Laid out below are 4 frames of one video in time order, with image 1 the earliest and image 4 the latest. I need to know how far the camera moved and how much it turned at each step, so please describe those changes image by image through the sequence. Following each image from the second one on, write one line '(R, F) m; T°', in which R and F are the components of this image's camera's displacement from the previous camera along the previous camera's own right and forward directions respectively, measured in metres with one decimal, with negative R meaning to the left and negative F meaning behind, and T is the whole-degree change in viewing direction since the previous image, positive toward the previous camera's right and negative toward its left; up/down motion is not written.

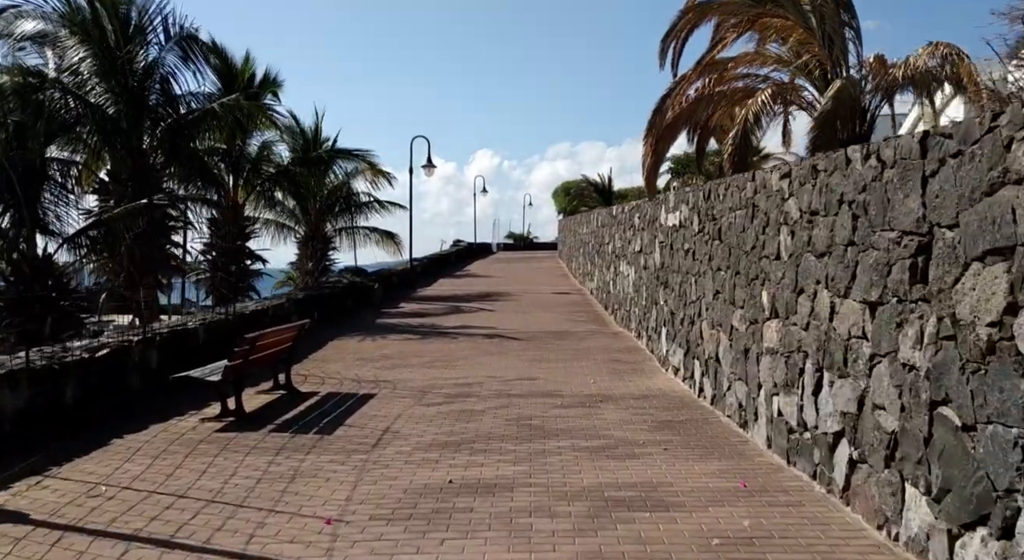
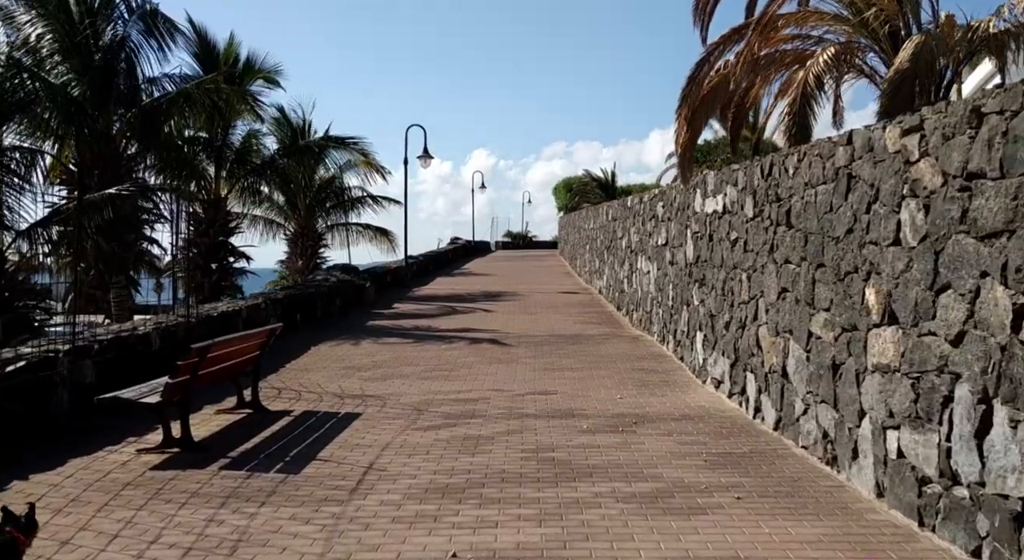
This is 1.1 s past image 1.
(-0.2, +1.7) m; 0°
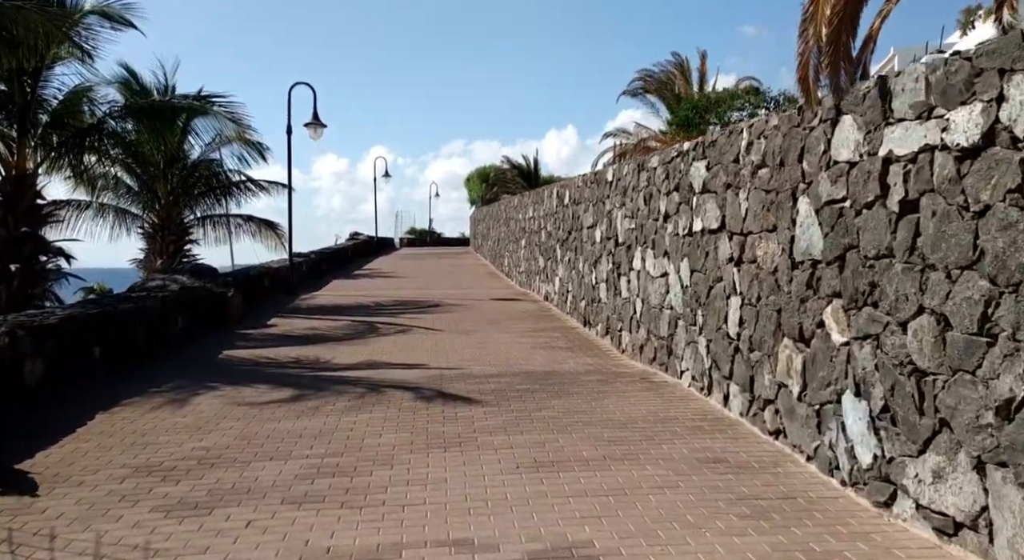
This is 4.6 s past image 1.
(-0.4, +5.3) m; +7°
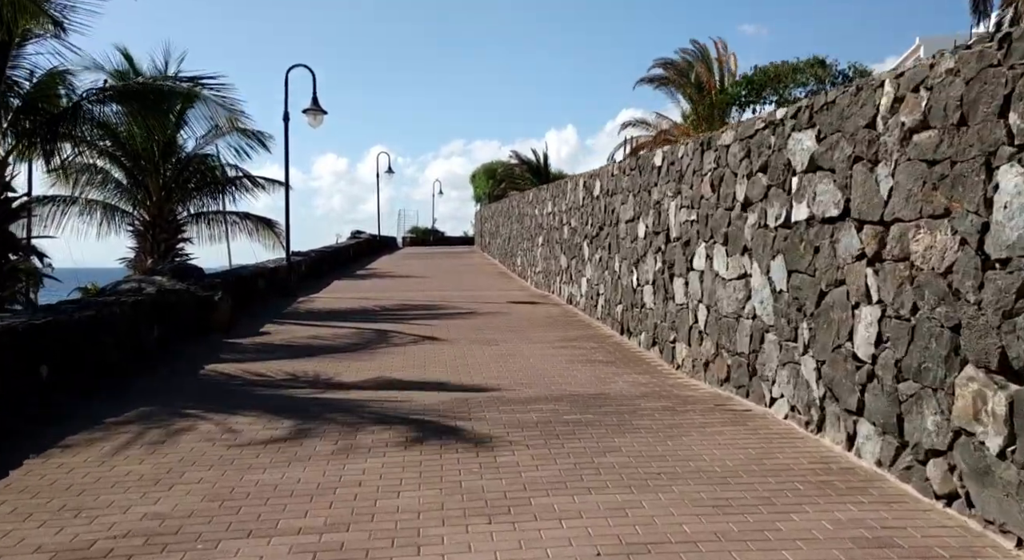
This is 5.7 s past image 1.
(-0.4, +1.8) m; 0°
